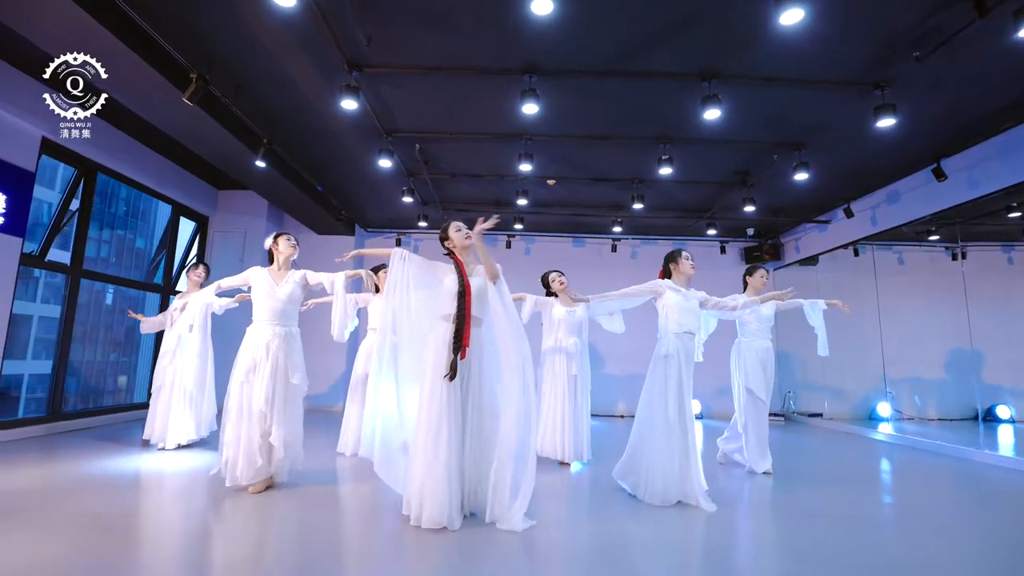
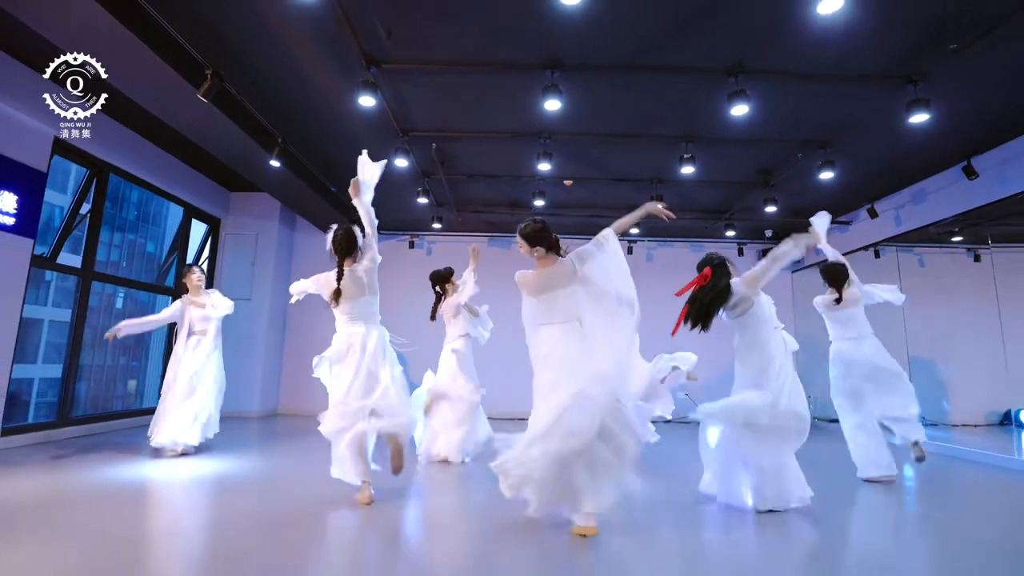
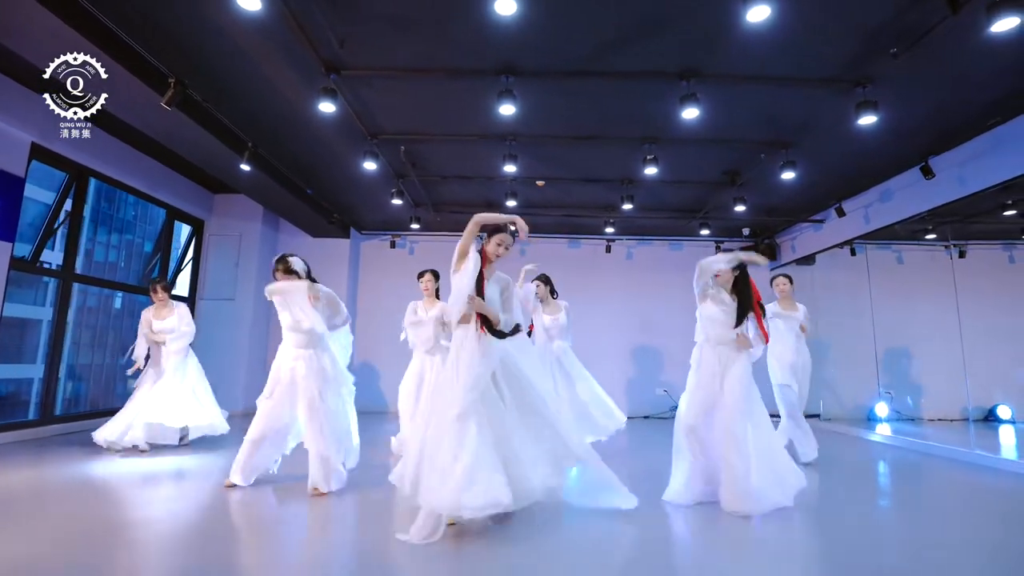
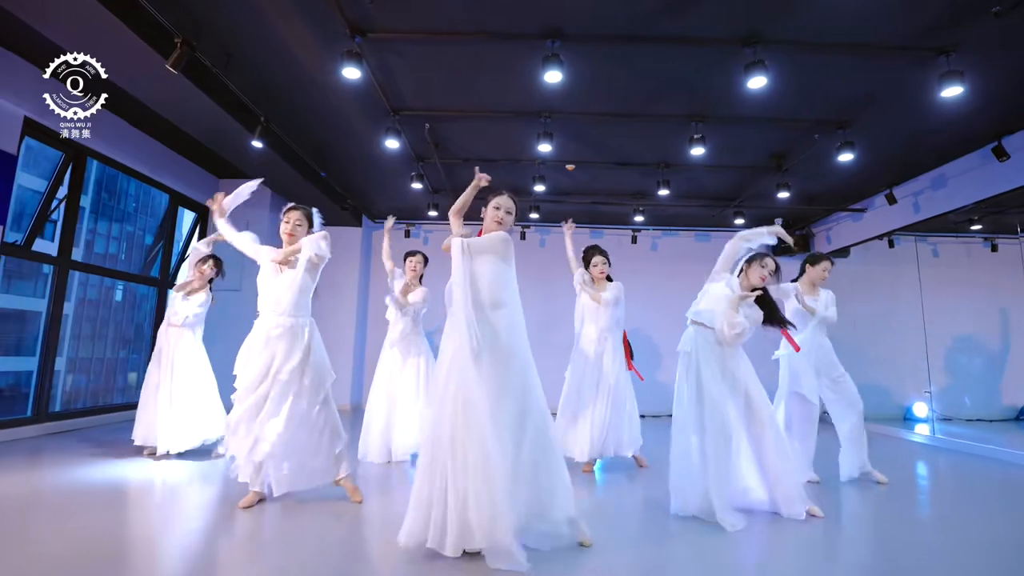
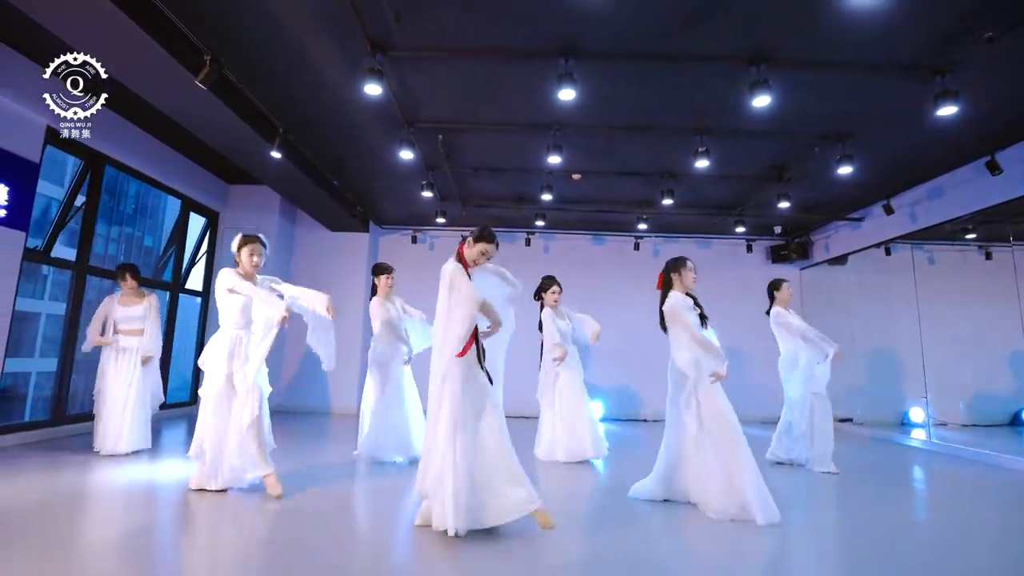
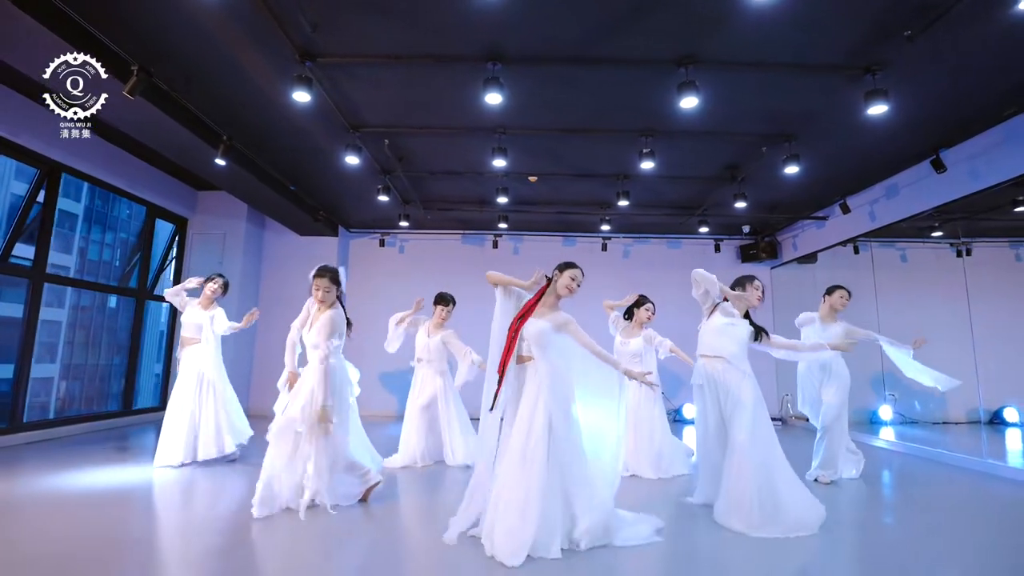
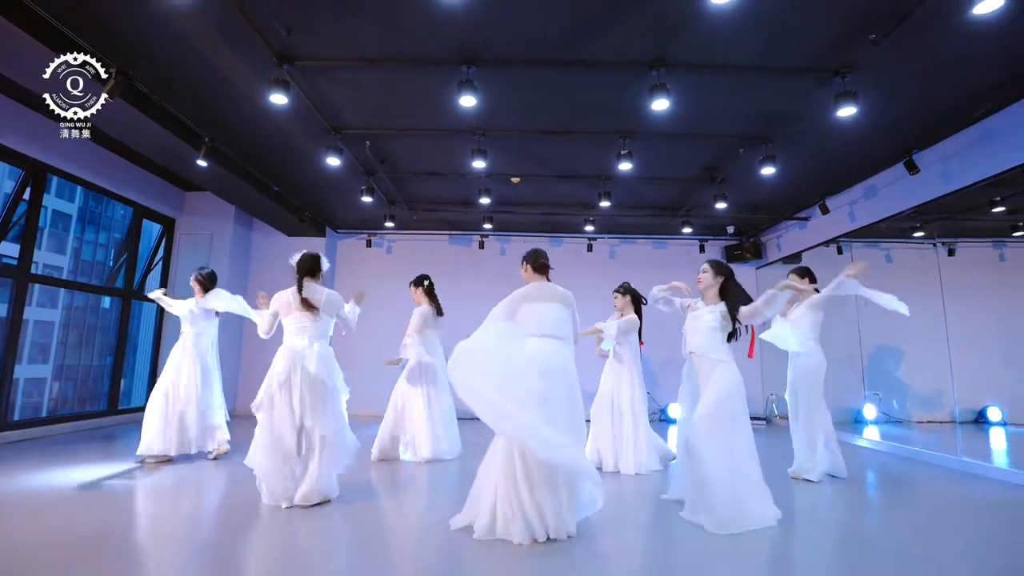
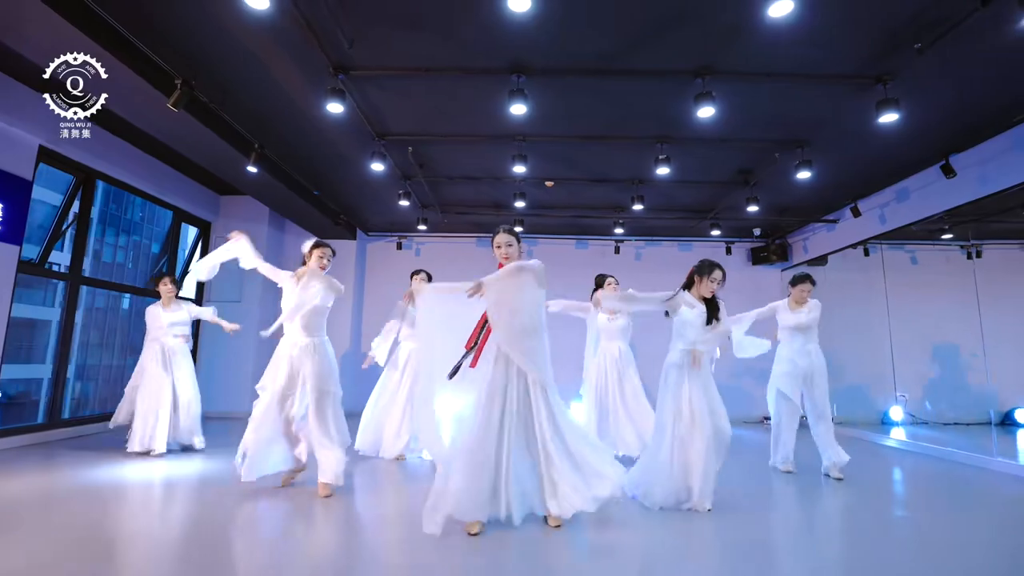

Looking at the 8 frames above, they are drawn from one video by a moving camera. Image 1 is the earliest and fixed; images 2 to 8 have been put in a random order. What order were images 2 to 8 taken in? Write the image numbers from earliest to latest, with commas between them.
4, 2, 3, 5, 8, 6, 7
